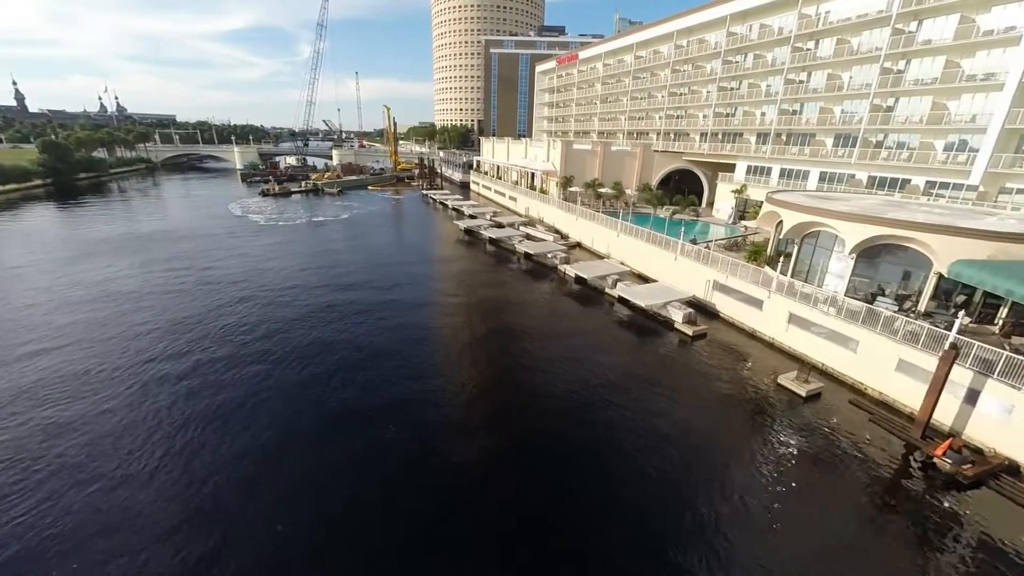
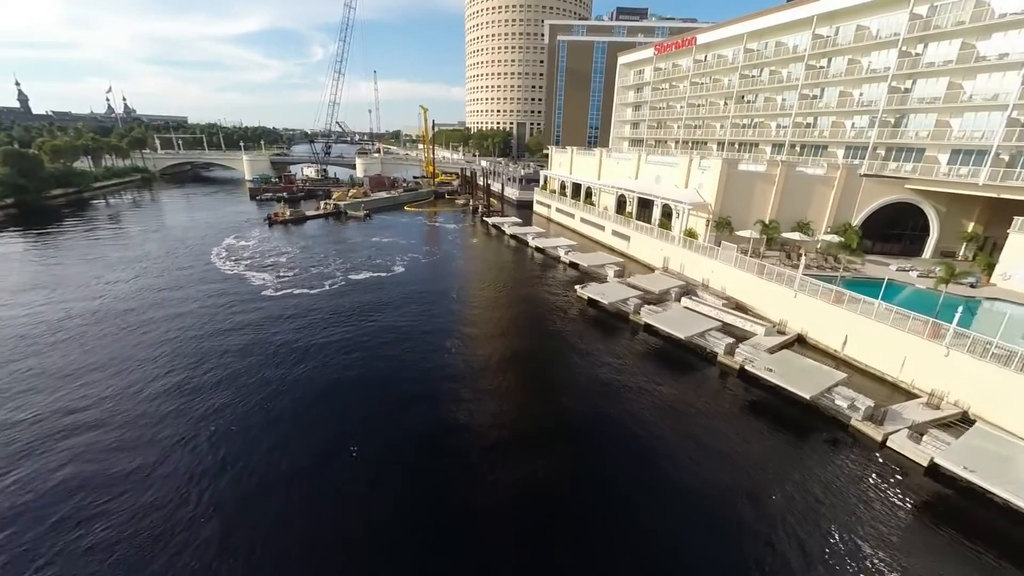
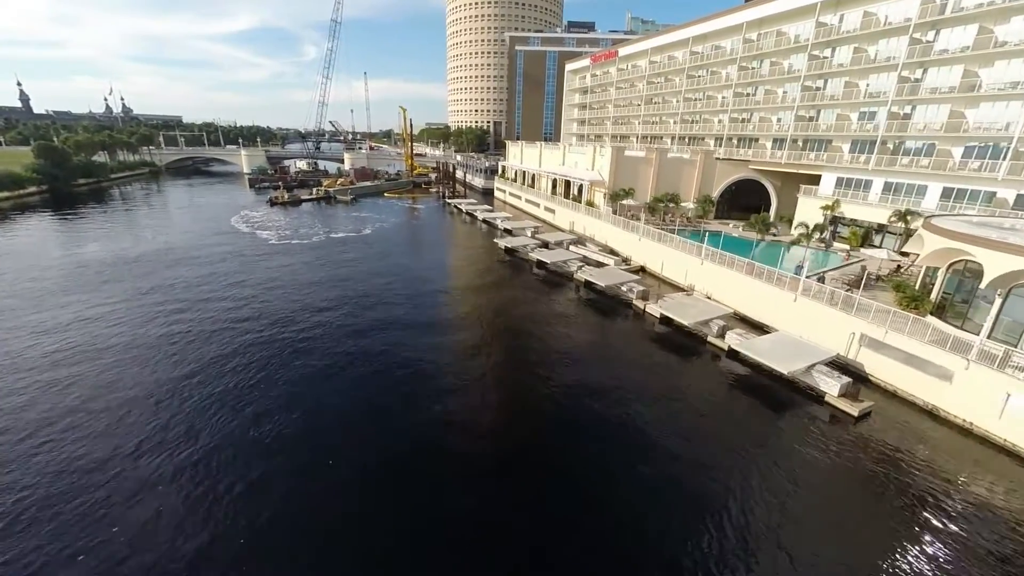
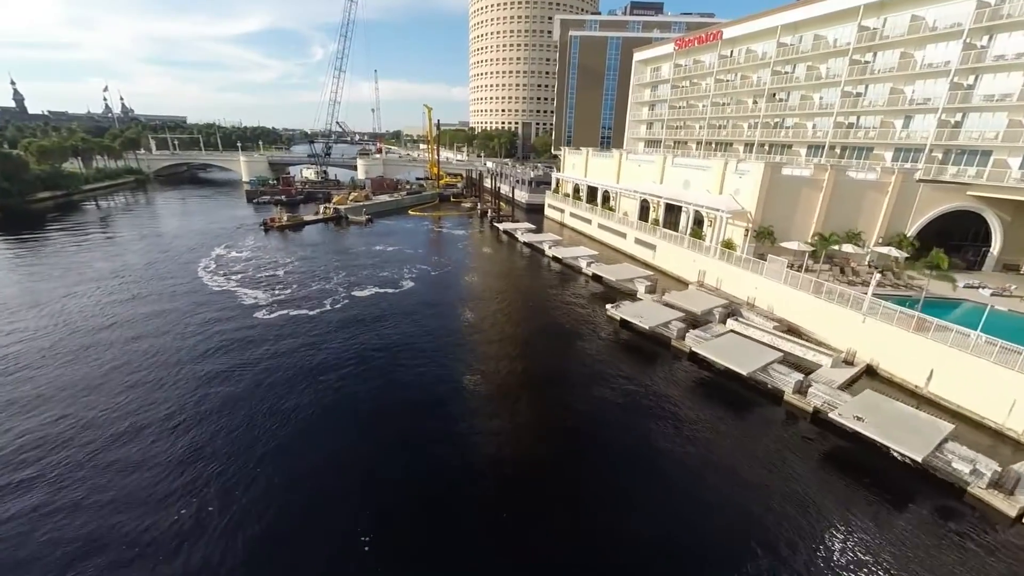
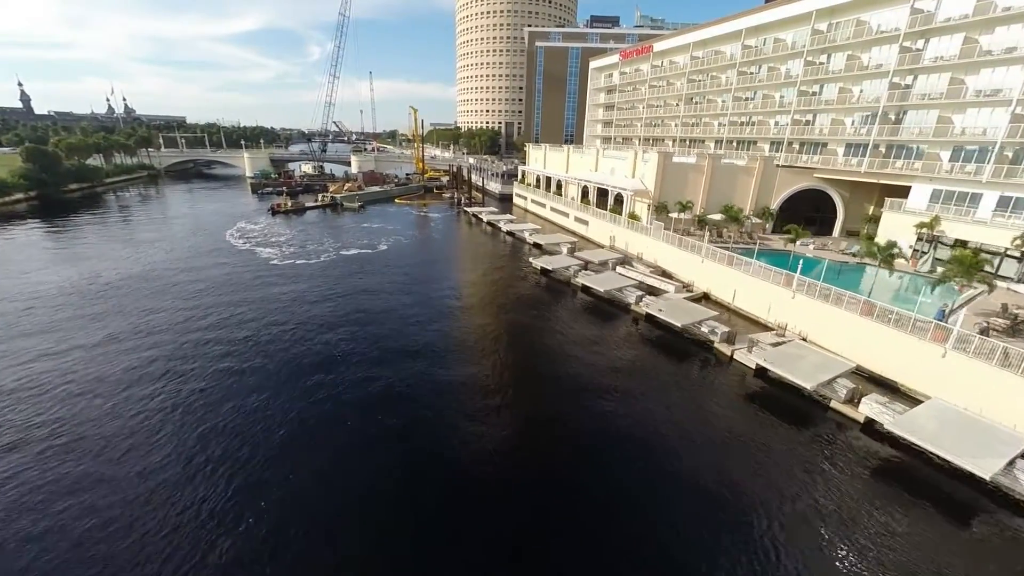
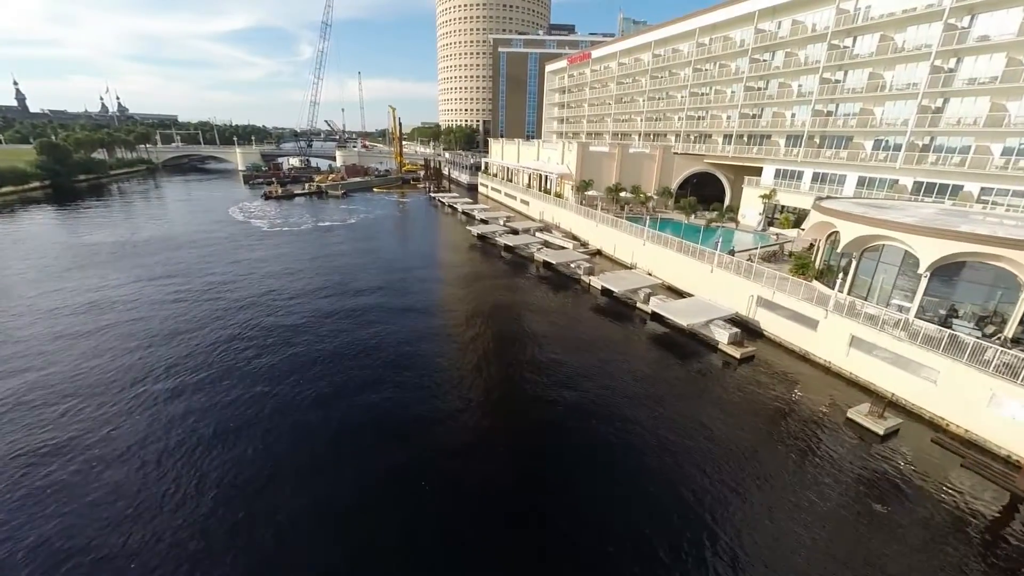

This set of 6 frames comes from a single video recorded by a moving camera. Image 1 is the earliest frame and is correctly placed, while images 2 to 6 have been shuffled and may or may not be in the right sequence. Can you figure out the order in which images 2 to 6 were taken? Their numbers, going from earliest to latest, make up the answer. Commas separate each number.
6, 3, 5, 2, 4
